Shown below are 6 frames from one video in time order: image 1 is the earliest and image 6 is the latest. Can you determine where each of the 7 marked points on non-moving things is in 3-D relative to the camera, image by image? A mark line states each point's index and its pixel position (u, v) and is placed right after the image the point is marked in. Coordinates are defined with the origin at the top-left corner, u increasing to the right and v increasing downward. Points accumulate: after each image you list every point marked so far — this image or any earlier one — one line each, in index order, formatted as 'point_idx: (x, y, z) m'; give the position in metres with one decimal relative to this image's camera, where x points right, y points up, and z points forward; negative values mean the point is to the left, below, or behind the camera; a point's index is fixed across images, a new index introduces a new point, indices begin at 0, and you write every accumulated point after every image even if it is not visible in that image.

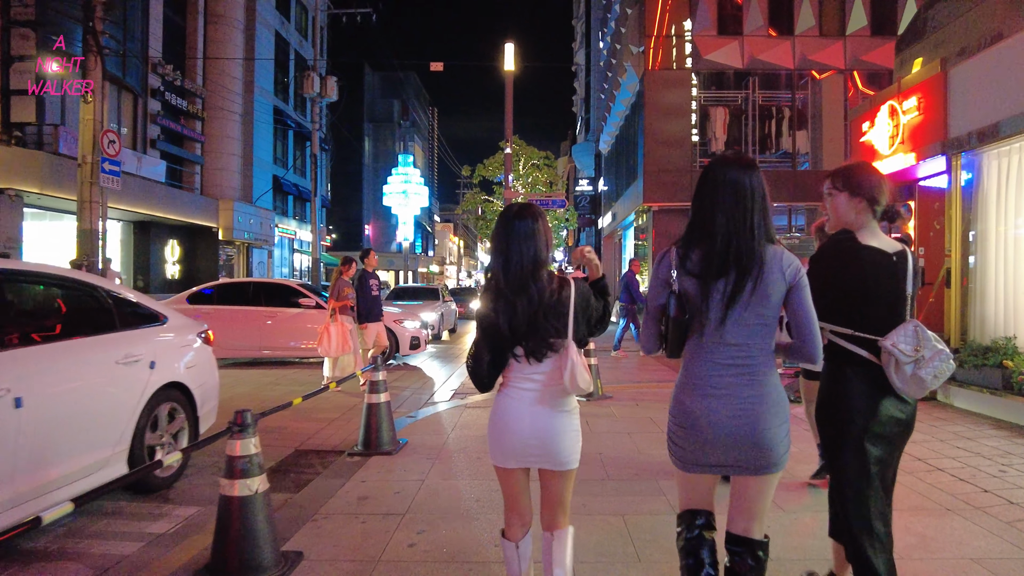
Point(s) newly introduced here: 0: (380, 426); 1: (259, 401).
0: (-1.2, -1.2, +5.9) m
1: (-3.3, -1.5, +8.7) m
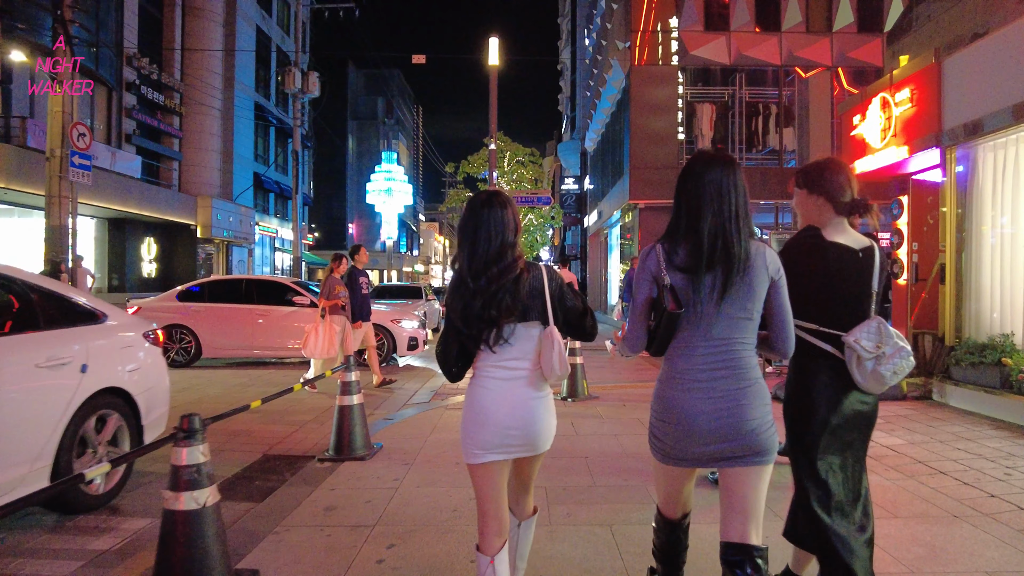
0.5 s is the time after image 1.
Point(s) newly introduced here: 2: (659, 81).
0: (-1.3, -1.2, +5.6) m
1: (-3.5, -1.4, +8.3) m
2: (+4.1, +5.7, +18.3) m
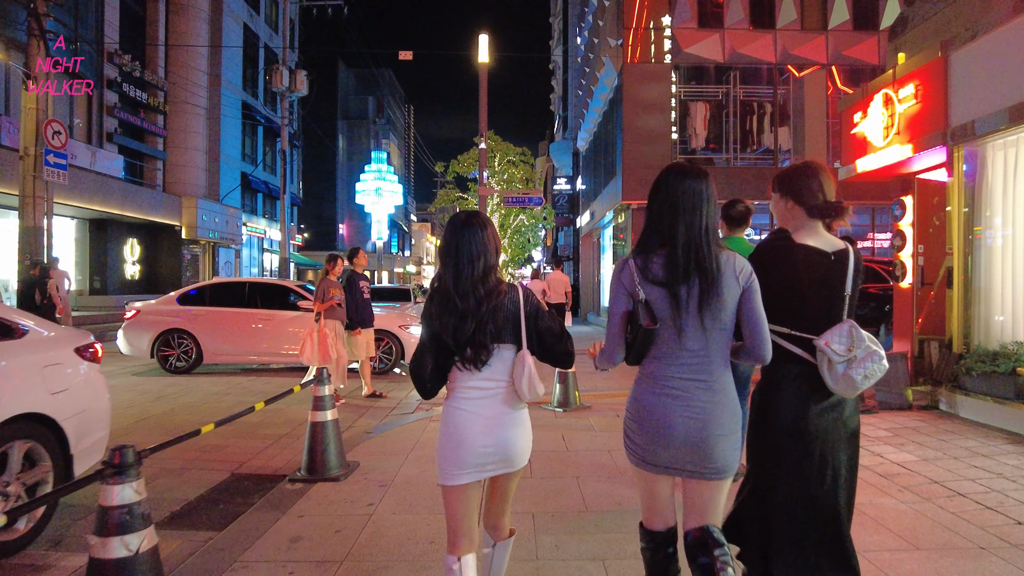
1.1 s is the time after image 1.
0: (-1.5, -1.3, +5.2) m
1: (-3.7, -1.5, +7.9) m
2: (+3.8, +5.7, +18.0) m
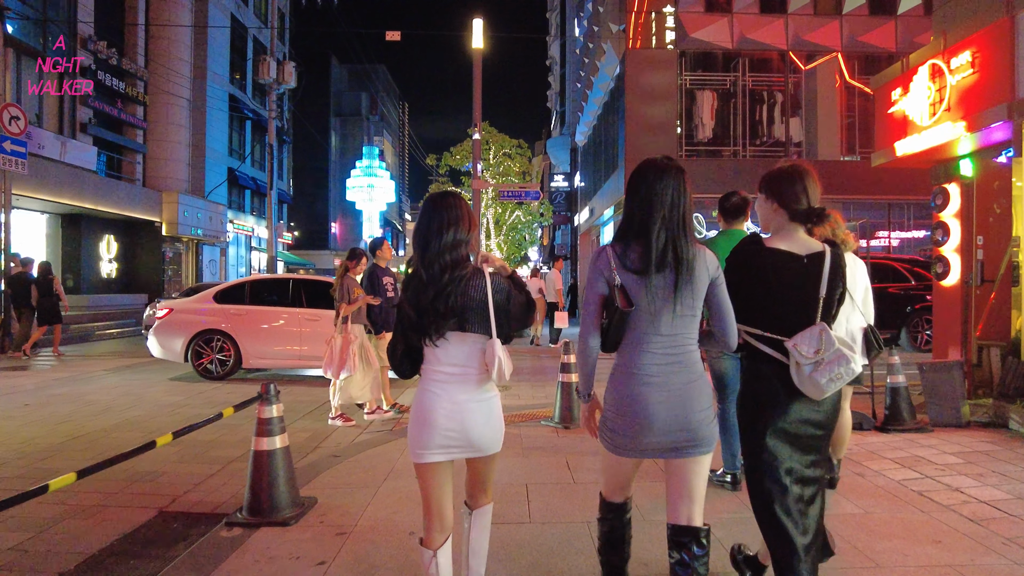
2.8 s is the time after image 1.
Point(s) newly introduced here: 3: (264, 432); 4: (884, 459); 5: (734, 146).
0: (-1.5, -1.2, +4.2) m
1: (-3.7, -1.4, +6.8) m
2: (+3.7, +5.7, +17.0) m
3: (-1.6, -0.9, +4.2) m
4: (+2.9, -1.4, +5.2) m
5: (+5.8, +3.7, +17.3) m
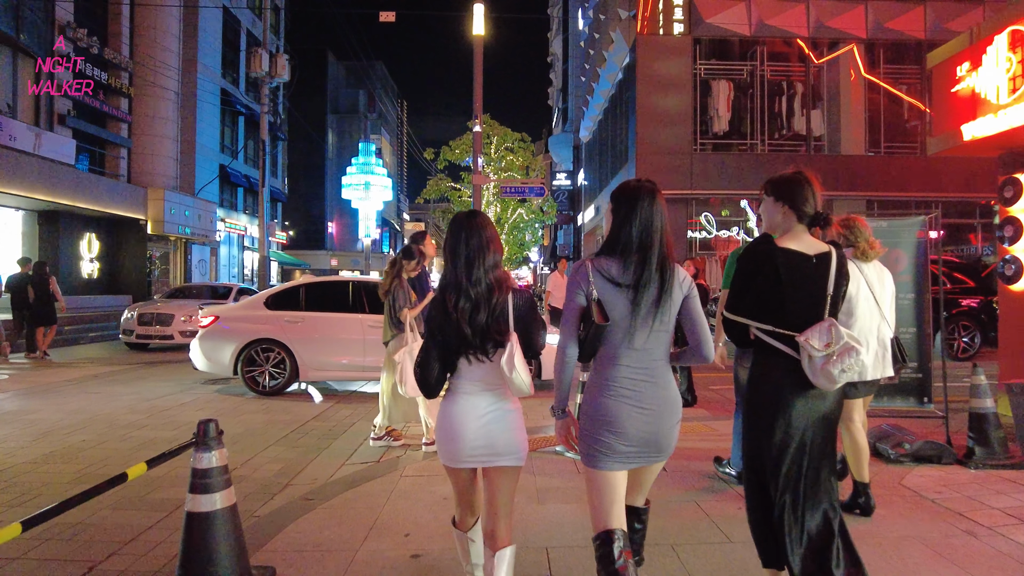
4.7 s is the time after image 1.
0: (-1.4, -1.3, +3.1) m
1: (-3.7, -1.5, +5.8) m
2: (+3.8, +5.6, +16.0) m
3: (-1.5, -0.9, +3.1) m
4: (+3.0, -1.4, +4.2) m
5: (+5.9, +3.6, +16.3) m
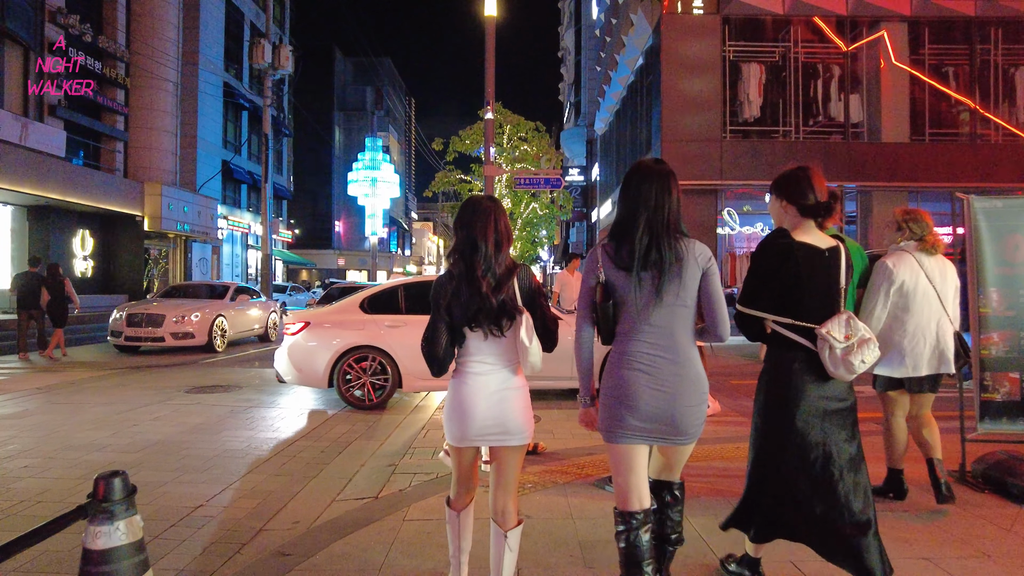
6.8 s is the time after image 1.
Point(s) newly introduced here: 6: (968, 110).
0: (-1.2, -1.2, +2.0) m
1: (-3.4, -1.4, +4.7) m
2: (+4.1, +5.7, +14.9) m
3: (-1.3, -0.9, +2.0) m
4: (+3.2, -1.4, +3.1) m
5: (+6.2, +3.7, +15.1) m
6: (+10.4, +4.1, +15.1) m
